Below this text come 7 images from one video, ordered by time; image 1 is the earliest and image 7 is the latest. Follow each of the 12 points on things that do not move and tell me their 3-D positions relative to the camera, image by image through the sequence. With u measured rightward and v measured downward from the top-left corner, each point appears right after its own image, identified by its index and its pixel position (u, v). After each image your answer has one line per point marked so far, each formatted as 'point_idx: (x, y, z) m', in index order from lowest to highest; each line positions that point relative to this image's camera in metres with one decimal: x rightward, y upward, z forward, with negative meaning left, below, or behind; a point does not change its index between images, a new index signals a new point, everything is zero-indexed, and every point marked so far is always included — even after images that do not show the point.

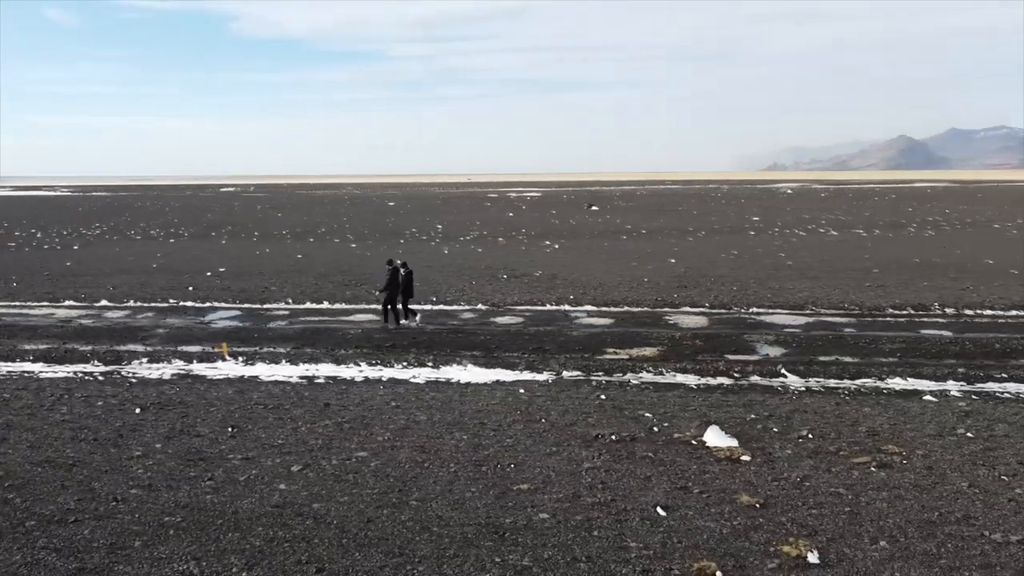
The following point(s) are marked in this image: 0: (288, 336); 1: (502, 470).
0: (-3.8, -0.9, +14.1) m
1: (0.0, -1.7, +7.6) m
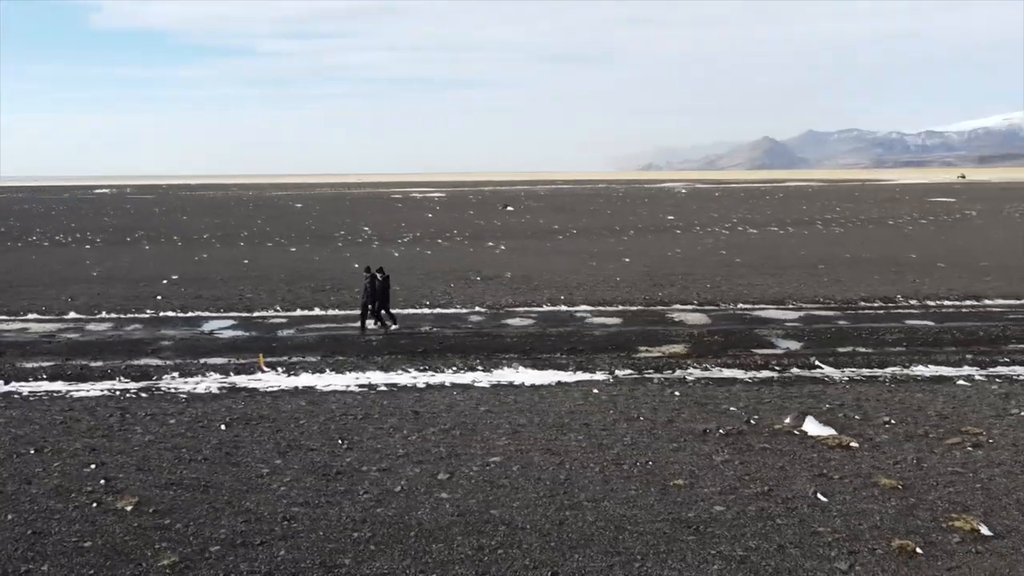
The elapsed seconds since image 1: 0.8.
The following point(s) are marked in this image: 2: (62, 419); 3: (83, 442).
0: (-3.4, -1.0, +13.8) m
1: (+1.3, -1.7, +7.9) m
2: (-5.2, -1.6, +9.5) m
3: (-4.6, -1.7, +8.7) m
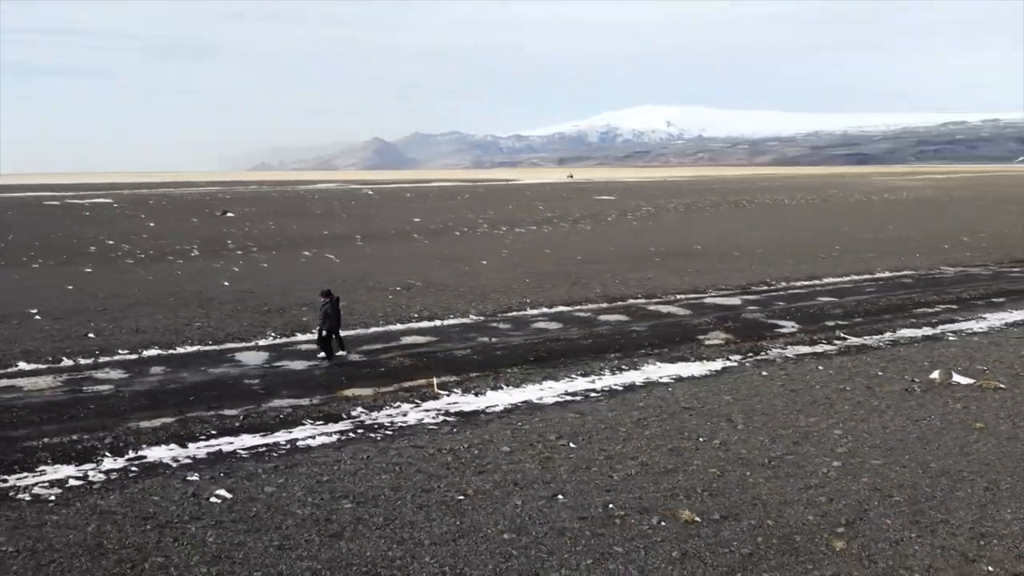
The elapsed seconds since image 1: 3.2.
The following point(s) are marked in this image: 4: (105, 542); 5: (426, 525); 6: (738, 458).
0: (-1.5, -1.3, +13.4) m
1: (+5.4, -1.7, +10.2) m
2: (-1.3, -1.9, +8.8) m
3: (-0.3, -2.0, +8.3) m
4: (-3.5, -2.2, +7.0) m
5: (-0.8, -2.1, +7.3) m
6: (+2.5, -1.9, +8.9) m
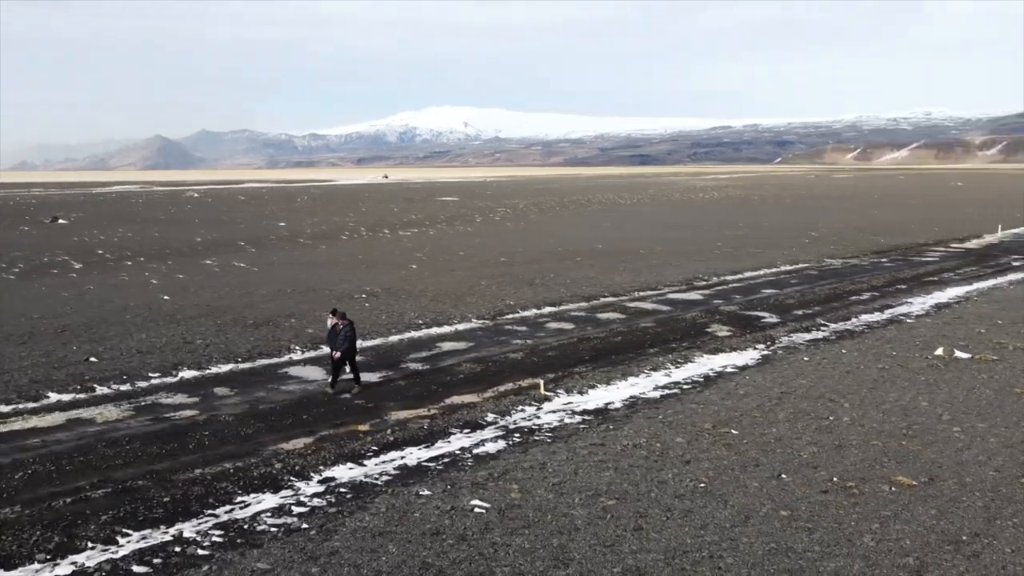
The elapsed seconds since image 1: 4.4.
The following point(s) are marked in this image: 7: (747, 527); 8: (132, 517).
0: (-0.3, -1.4, +13.7) m
1: (+7.1, -1.5, +12.2) m
2: (+1.0, -2.0, +9.2) m
3: (+2.1, -2.0, +9.1) m
4: (-0.7, -2.3, +7.0) m
5: (+1.9, -2.2, +7.9) m
6: (+4.6, -1.8, +10.2) m
7: (+2.2, -2.2, +7.6) m
8: (-3.7, -2.3, +8.1) m
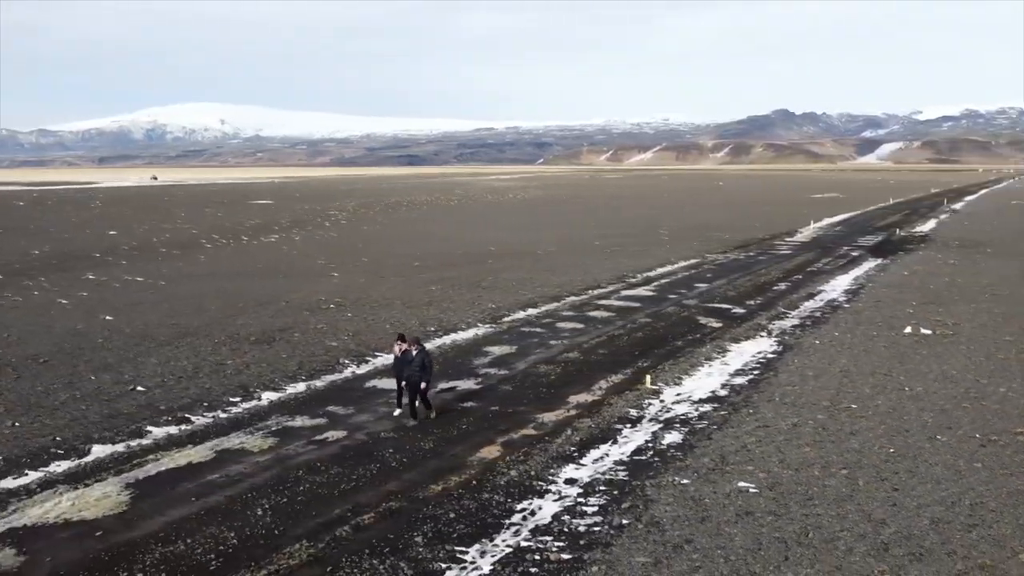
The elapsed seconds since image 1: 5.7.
0: (+1.0, -1.5, +14.4) m
1: (+8.6, -1.3, +15.1) m
2: (+3.6, -2.0, +10.5) m
3: (+4.7, -2.0, +10.6) m
4: (+2.6, -2.4, +7.9) m
5: (+4.8, -2.1, +9.5) m
6: (+6.8, -1.7, +12.5) m
7: (+5.2, -2.2, +9.2) m
8: (-0.7, -2.5, +8.1) m
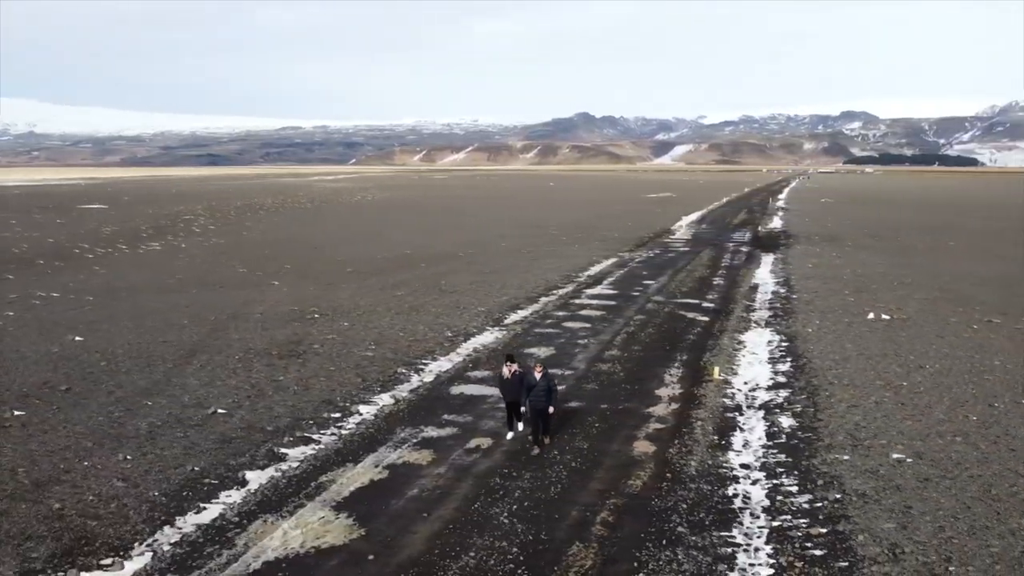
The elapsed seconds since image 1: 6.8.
0: (+2.2, -1.5, +15.1) m
1: (+9.4, -1.0, +17.5) m
2: (+5.6, -1.9, +12.0) m
3: (+6.6, -1.8, +12.3) m
4: (+5.2, -2.3, +9.2) m
5: (+7.0, -2.0, +11.2) m
6: (+8.2, -1.5, +14.6) m
7: (+7.4, -2.0, +11.1) m
8: (+2.0, -2.5, +8.6) m
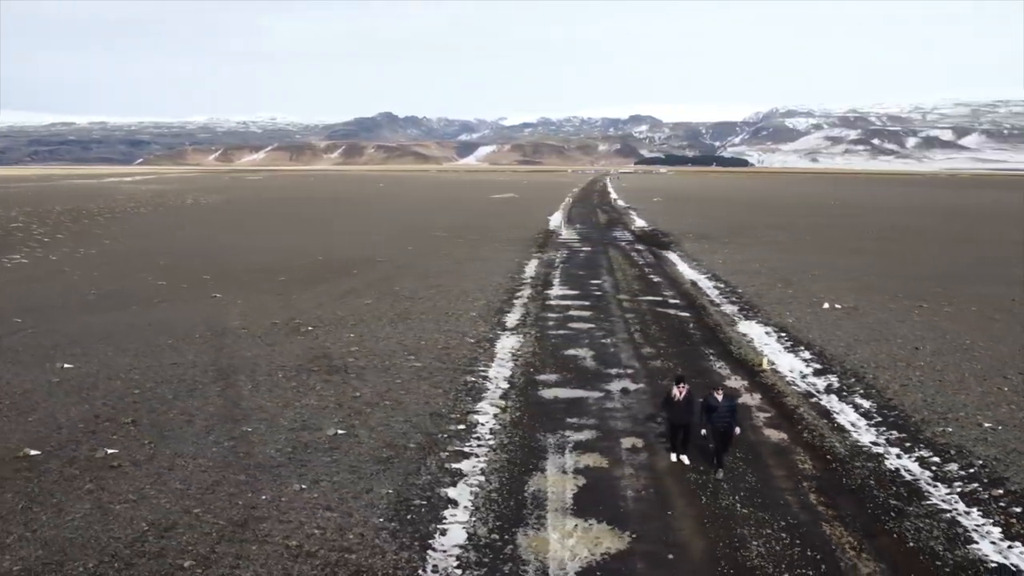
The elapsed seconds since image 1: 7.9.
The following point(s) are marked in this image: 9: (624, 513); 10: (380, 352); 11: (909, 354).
0: (+3.3, -1.5, +16.1) m
1: (+9.7, -0.8, +20.1) m
2: (+7.3, -1.8, +13.8) m
3: (+8.2, -1.7, +14.4) m
4: (+7.6, -2.2, +11.0) m
5: (+8.9, -1.8, +13.4) m
6: (+9.3, -1.3, +17.0) m
7: (+9.3, -1.8, +13.4) m
8: (+4.6, -2.5, +9.7) m
9: (+1.2, -2.6, +9.2) m
10: (-2.8, -1.3, +17.1) m
11: (+8.1, -1.4, +16.5) m
